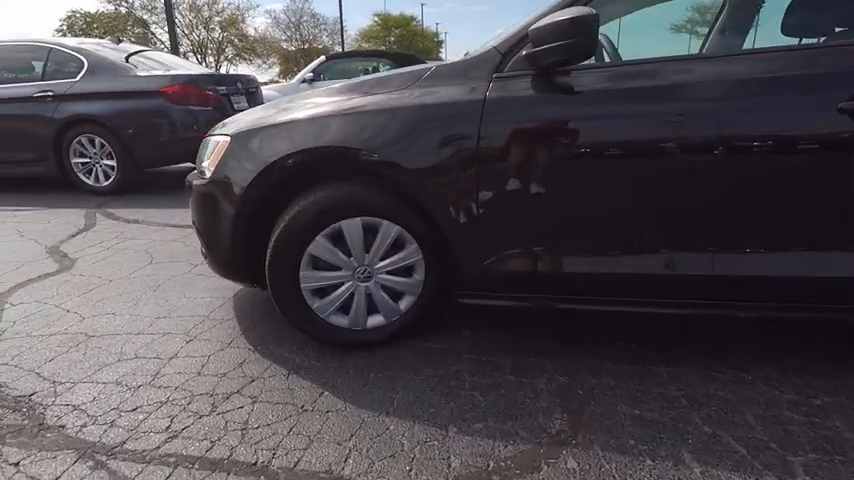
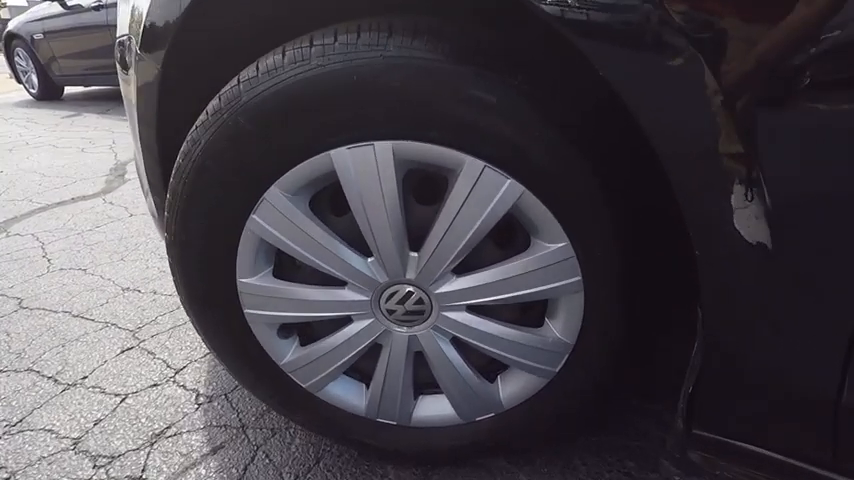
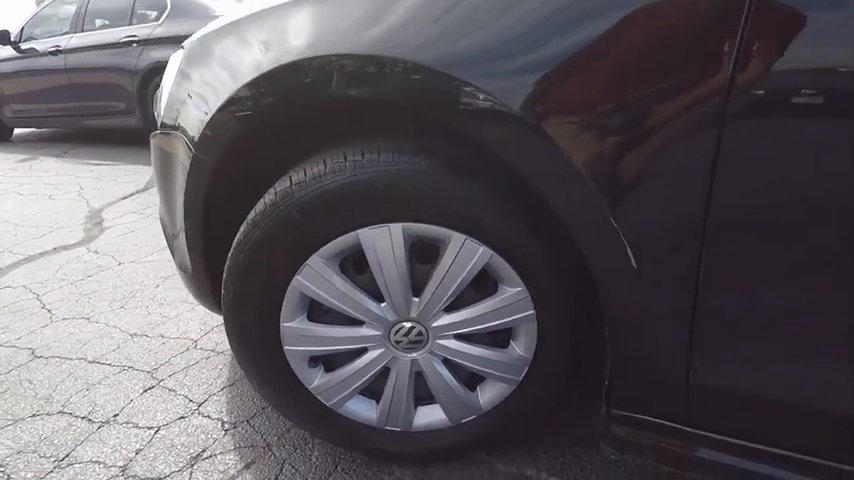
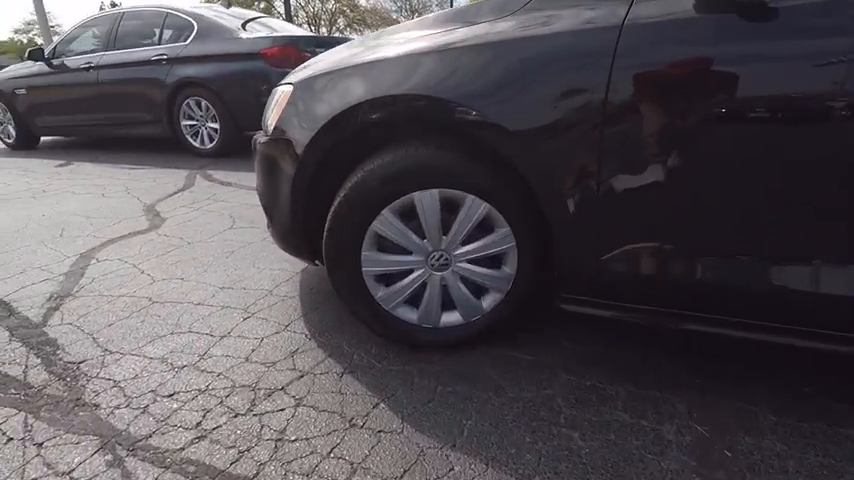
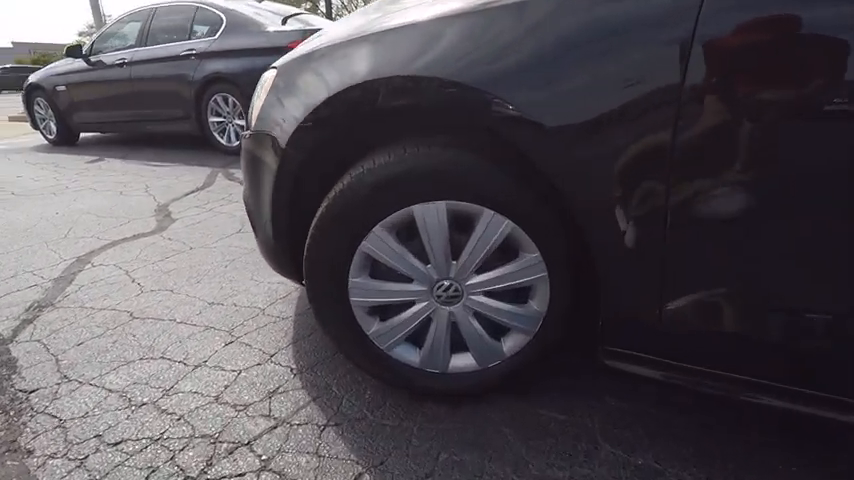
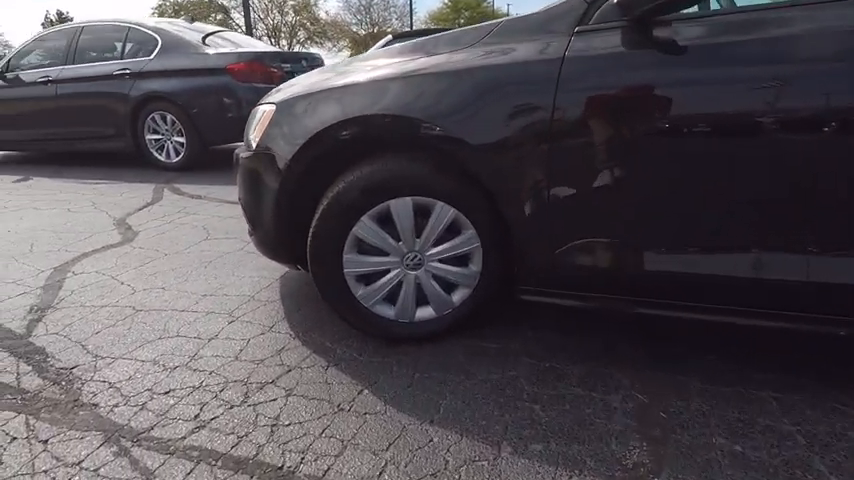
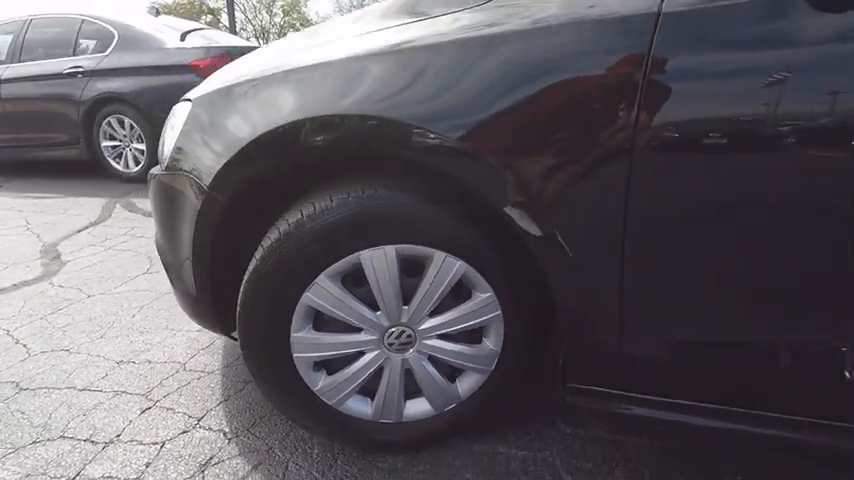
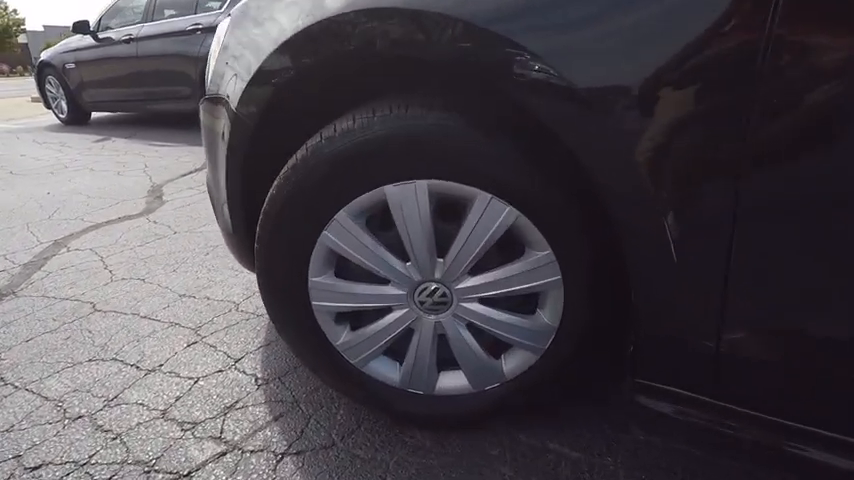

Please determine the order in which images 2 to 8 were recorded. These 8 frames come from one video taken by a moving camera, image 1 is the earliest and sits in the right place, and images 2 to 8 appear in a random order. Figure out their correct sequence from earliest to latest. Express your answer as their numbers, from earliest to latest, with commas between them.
6, 4, 5, 8, 2, 3, 7
